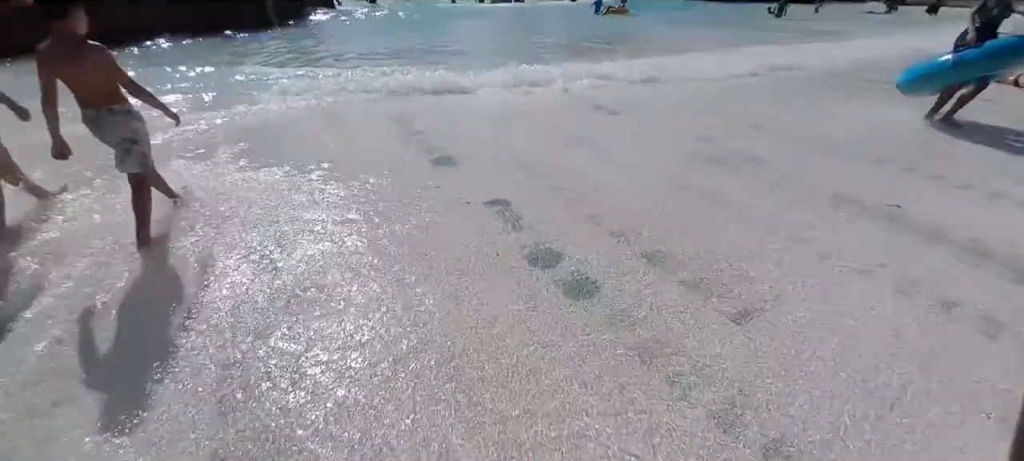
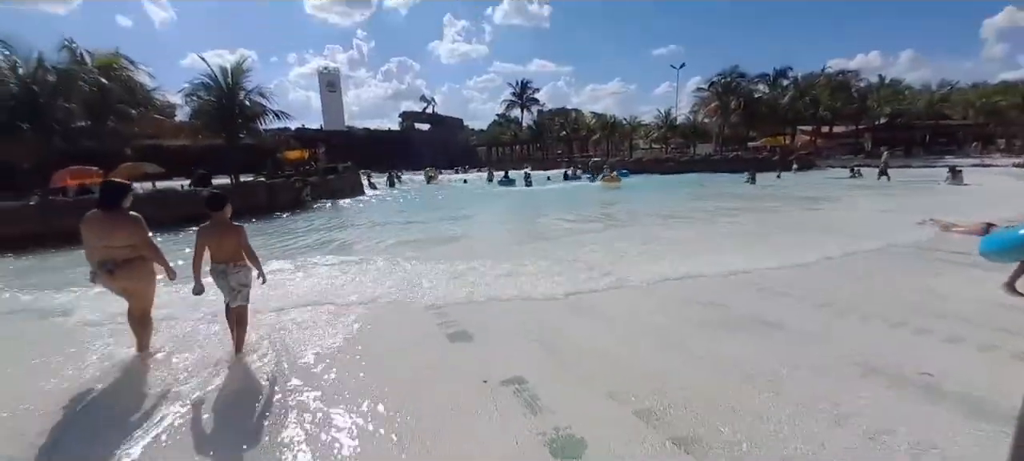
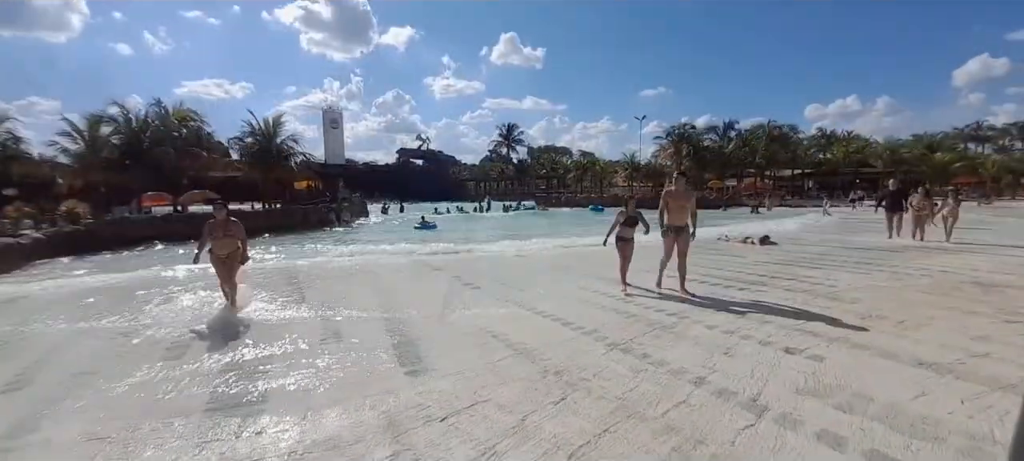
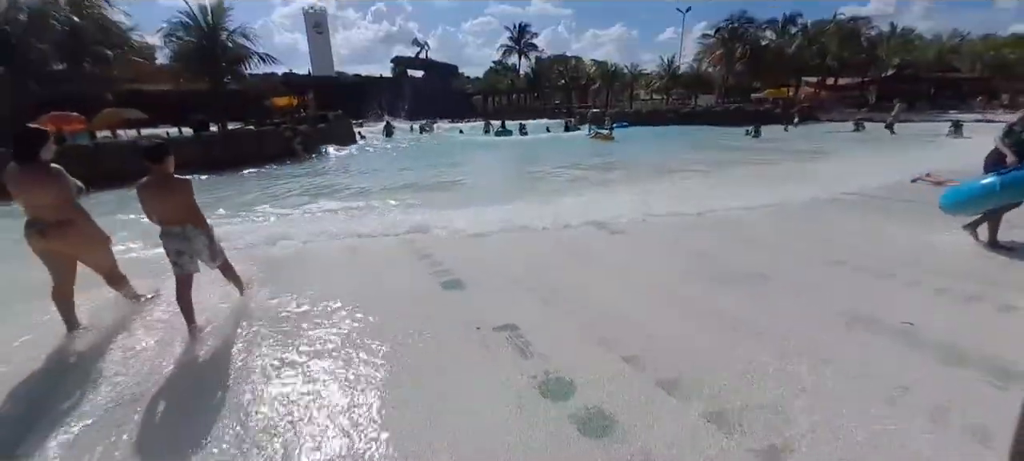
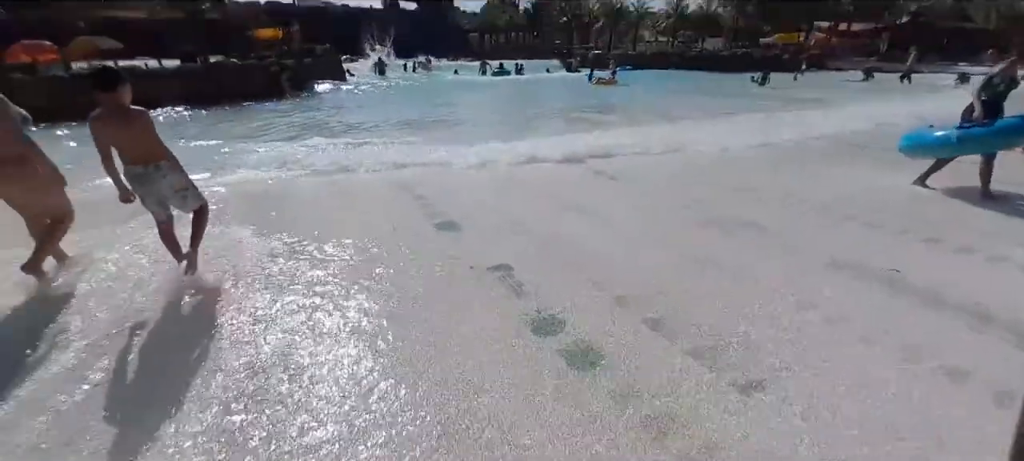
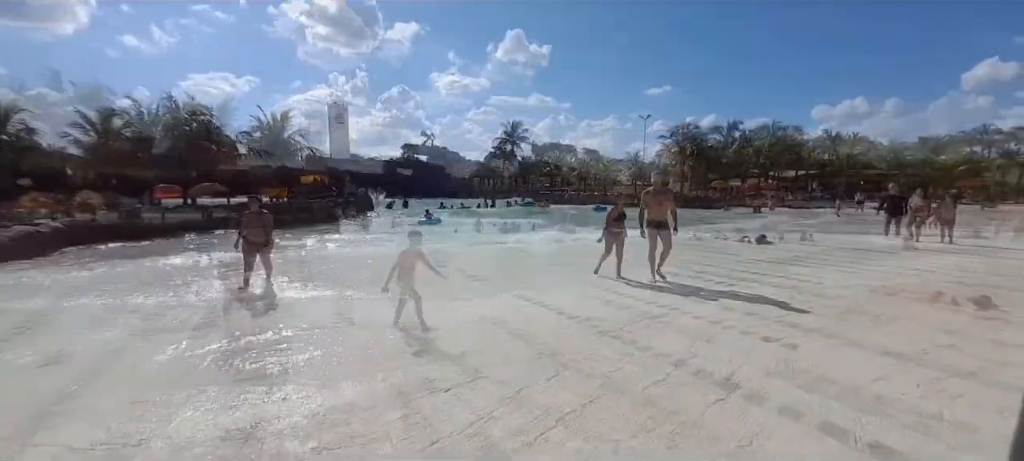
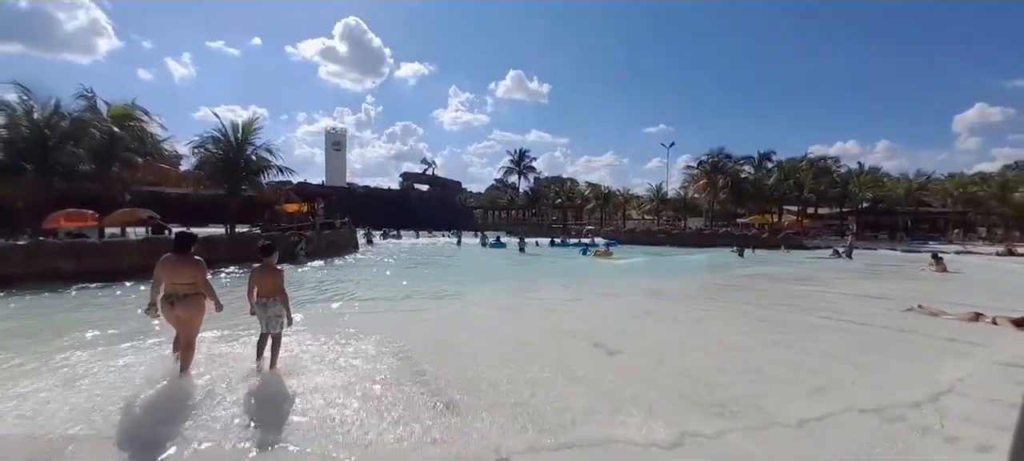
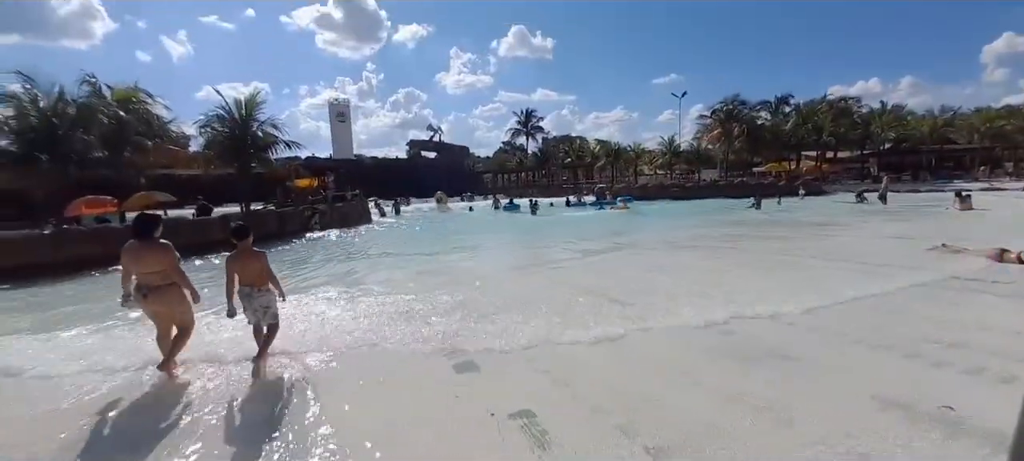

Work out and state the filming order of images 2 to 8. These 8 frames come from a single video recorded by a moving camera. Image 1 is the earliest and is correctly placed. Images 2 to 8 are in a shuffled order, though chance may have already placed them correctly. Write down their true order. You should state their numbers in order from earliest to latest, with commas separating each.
5, 4, 2, 8, 7, 6, 3
